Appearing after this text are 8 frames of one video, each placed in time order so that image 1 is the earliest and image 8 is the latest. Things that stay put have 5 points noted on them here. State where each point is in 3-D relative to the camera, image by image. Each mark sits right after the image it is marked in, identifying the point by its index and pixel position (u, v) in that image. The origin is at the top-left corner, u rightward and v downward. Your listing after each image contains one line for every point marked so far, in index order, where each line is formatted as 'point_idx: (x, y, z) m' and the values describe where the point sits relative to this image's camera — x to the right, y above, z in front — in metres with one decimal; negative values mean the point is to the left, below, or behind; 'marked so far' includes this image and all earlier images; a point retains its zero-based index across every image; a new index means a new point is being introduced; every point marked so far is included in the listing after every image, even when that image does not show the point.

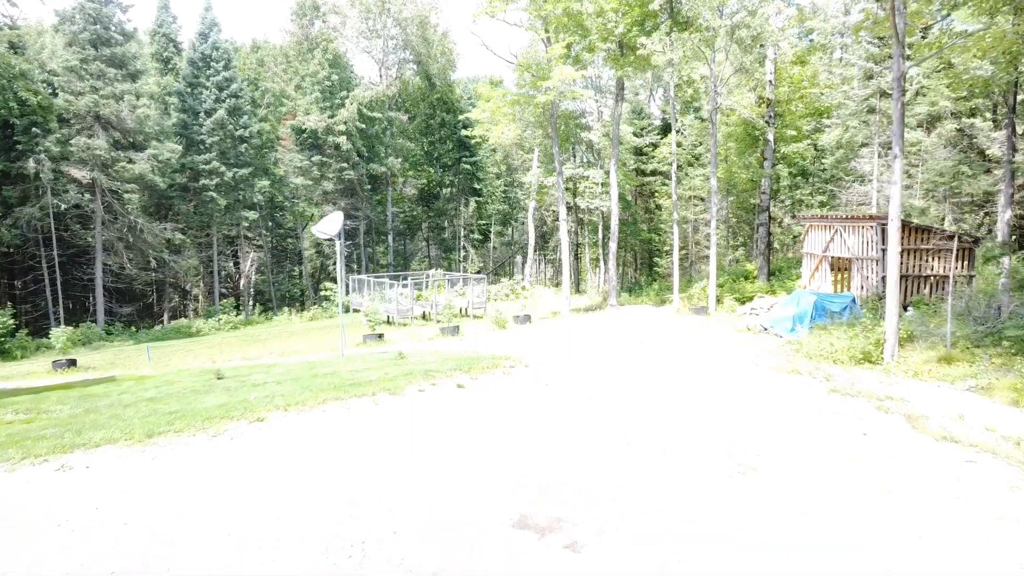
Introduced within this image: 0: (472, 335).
0: (-1.1, -1.4, +16.8) m
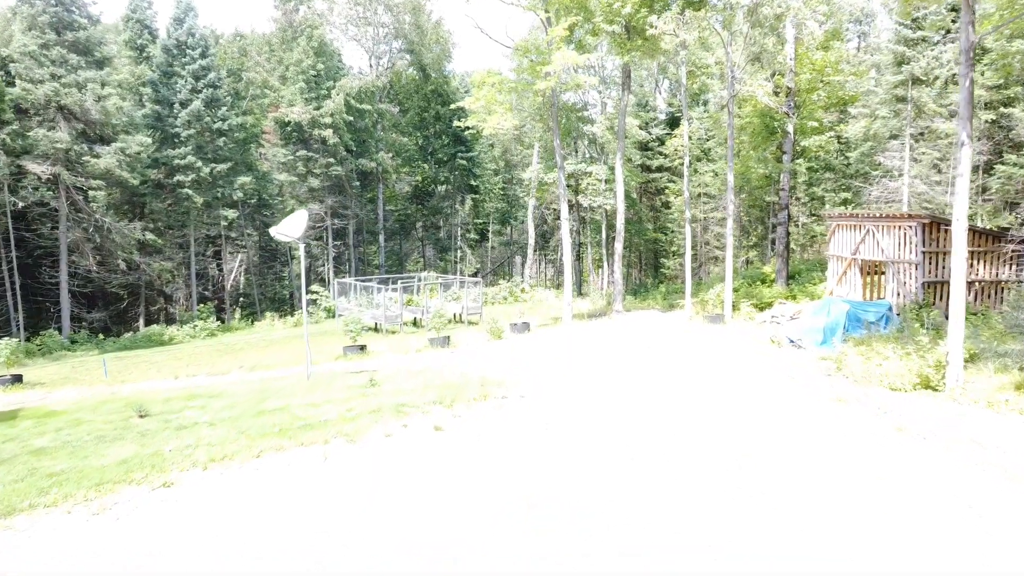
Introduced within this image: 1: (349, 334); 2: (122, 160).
0: (-1.2, -1.6, +15.3) m
1: (-4.4, -1.3, +14.9) m
2: (-12.9, +4.3, +18.9) m
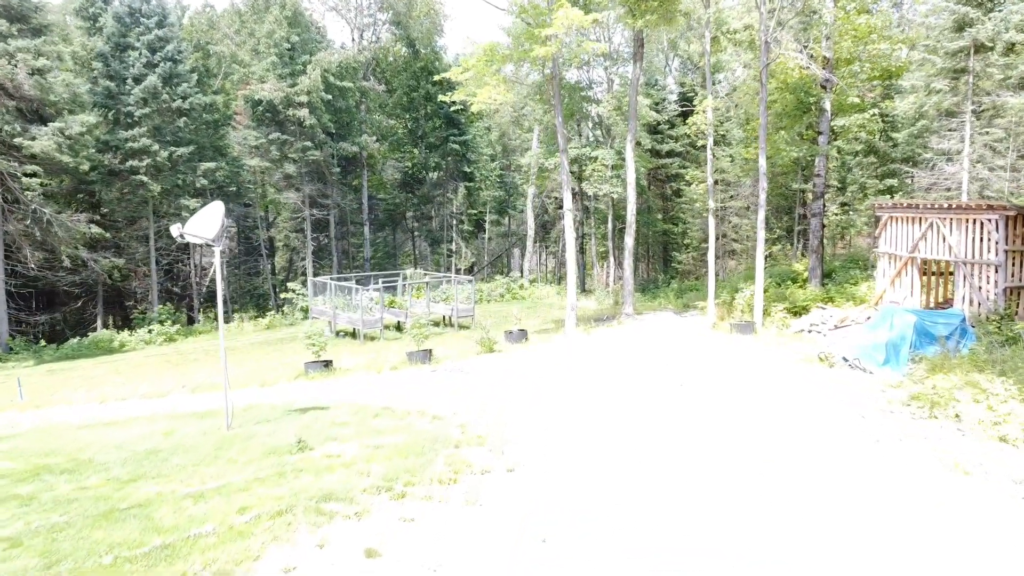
0: (-1.4, -1.7, +12.9) m
1: (-4.5, -1.4, +12.6) m
2: (-13.1, +4.2, +16.4) m
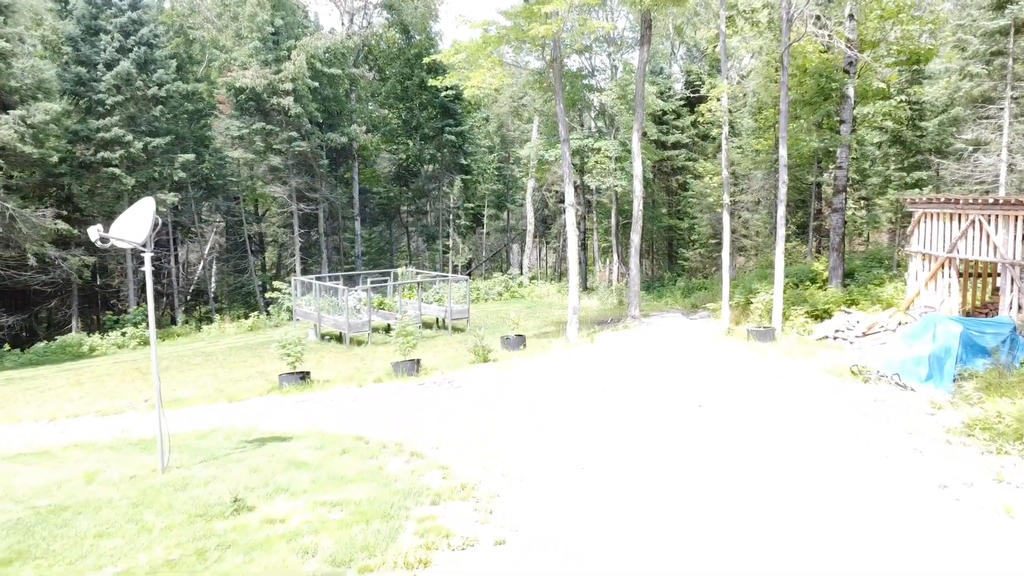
0: (-1.4, -1.8, +11.8) m
1: (-4.6, -1.4, +11.4) m
2: (-13.1, +4.2, +15.2) m
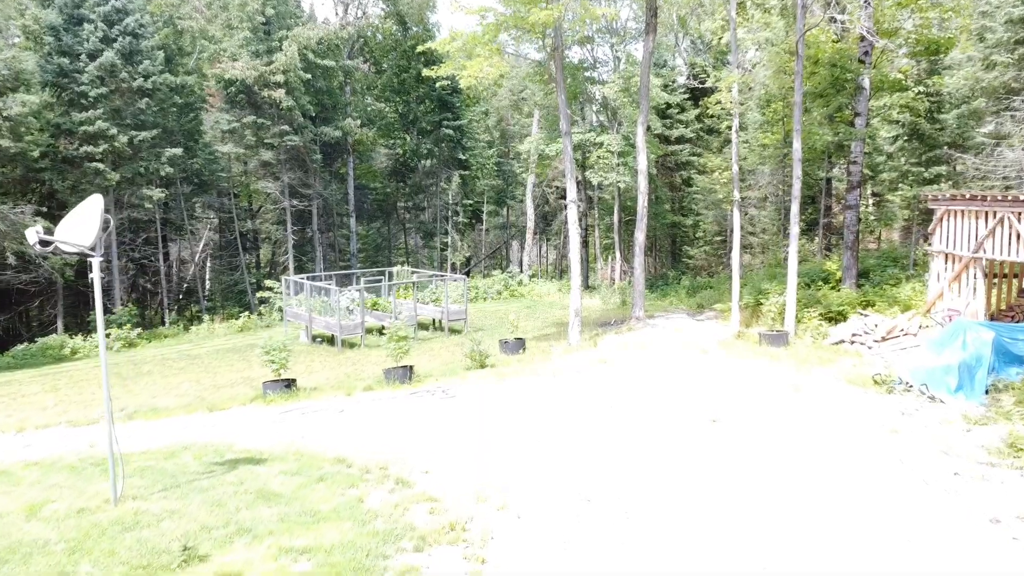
0: (-1.5, -1.8, +11.1) m
1: (-4.6, -1.5, +10.8) m
2: (-13.2, +4.2, +14.5) m
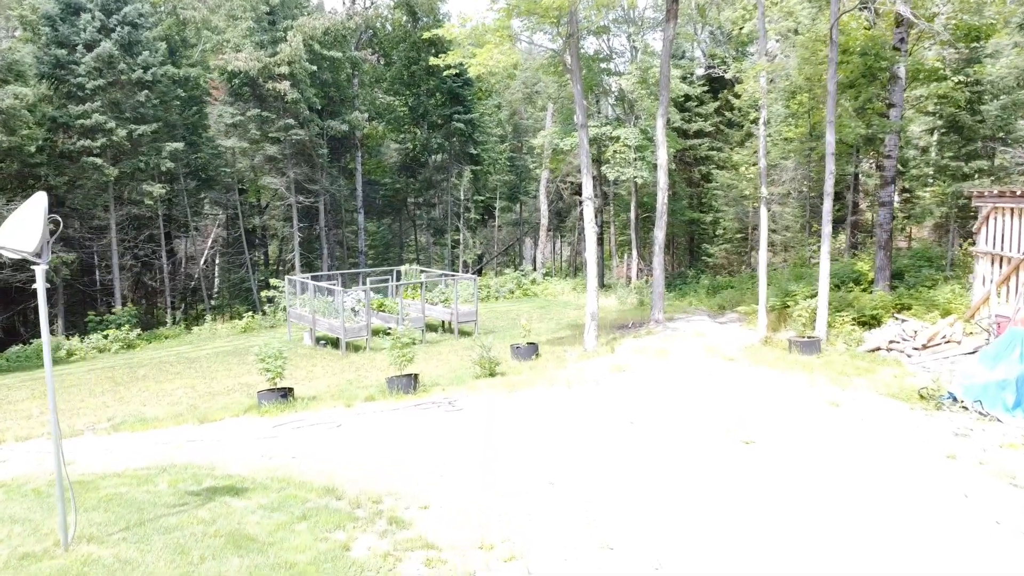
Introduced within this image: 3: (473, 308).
0: (-1.3, -1.9, +10.4) m
1: (-4.4, -1.5, +10.1) m
2: (-12.8, +4.2, +14.0) m
3: (-1.1, -0.6, +16.5) m
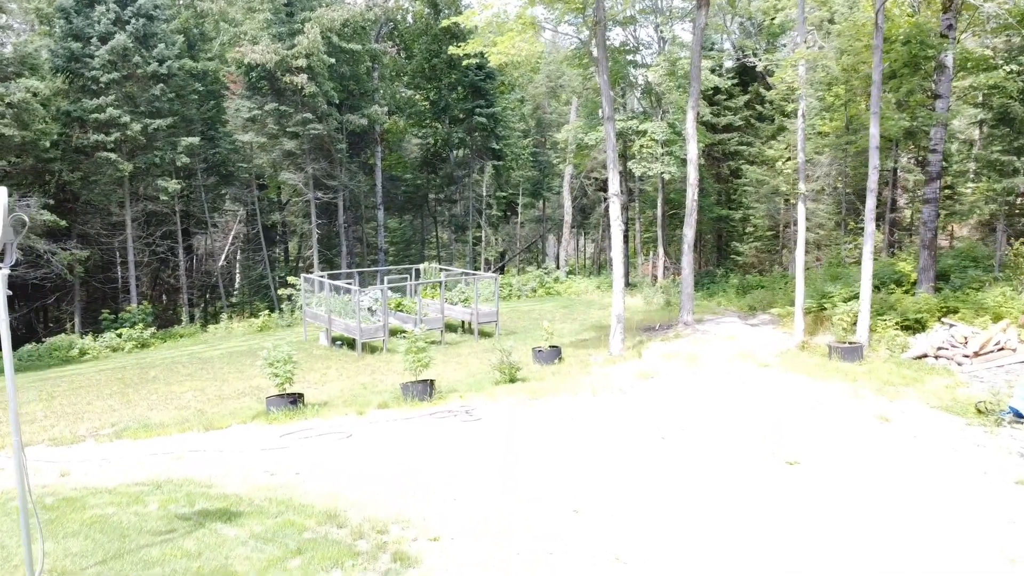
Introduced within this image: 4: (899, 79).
0: (-0.9, -1.9, +9.8) m
1: (-4.0, -1.5, +9.7) m
2: (-12.3, +4.3, +13.8) m
3: (-0.5, -0.6, +15.9) m
4: (+10.4, +5.6, +15.2) m
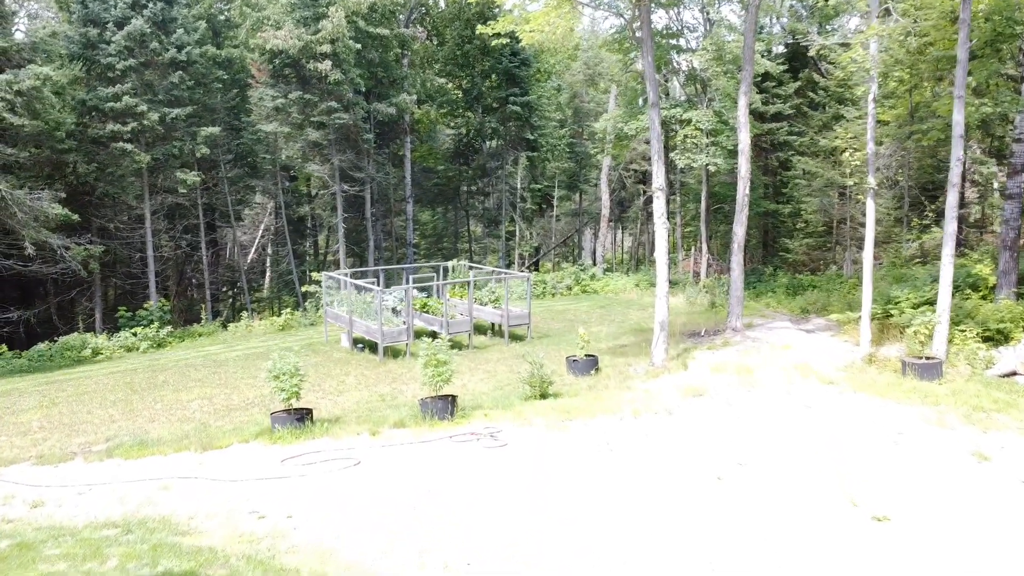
0: (-0.4, -2.0, +8.8) m
1: (-3.5, -1.6, +8.8) m
2: (-11.5, +4.4, +13.4) m
3: (+0.3, -0.6, +14.8) m
4: (+11.2, +5.4, +13.3) m
